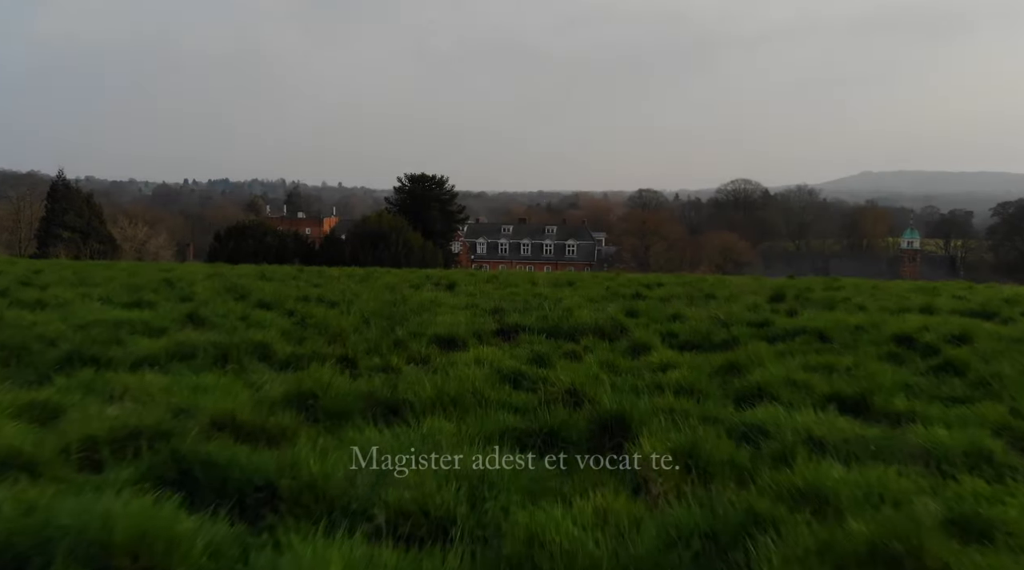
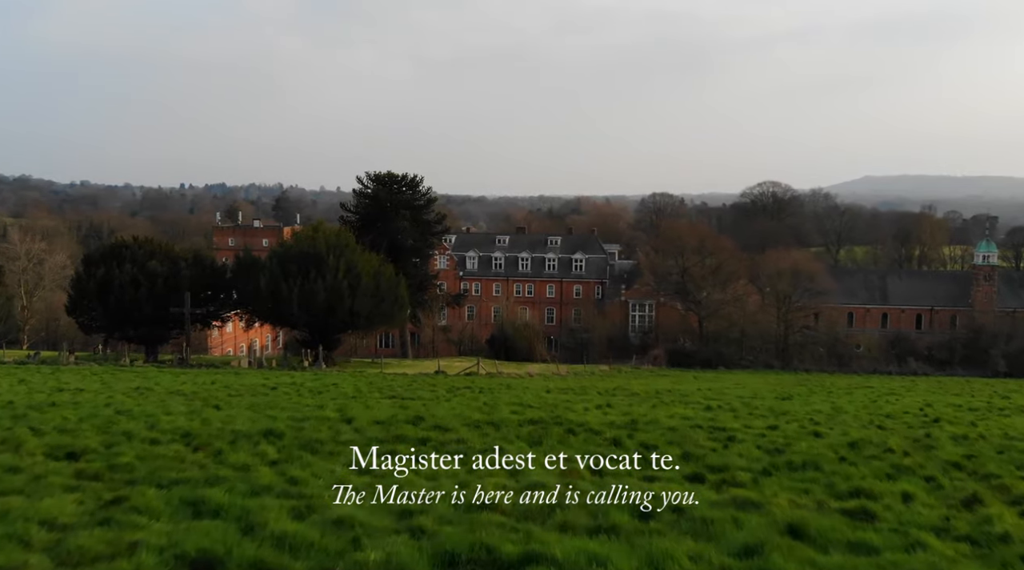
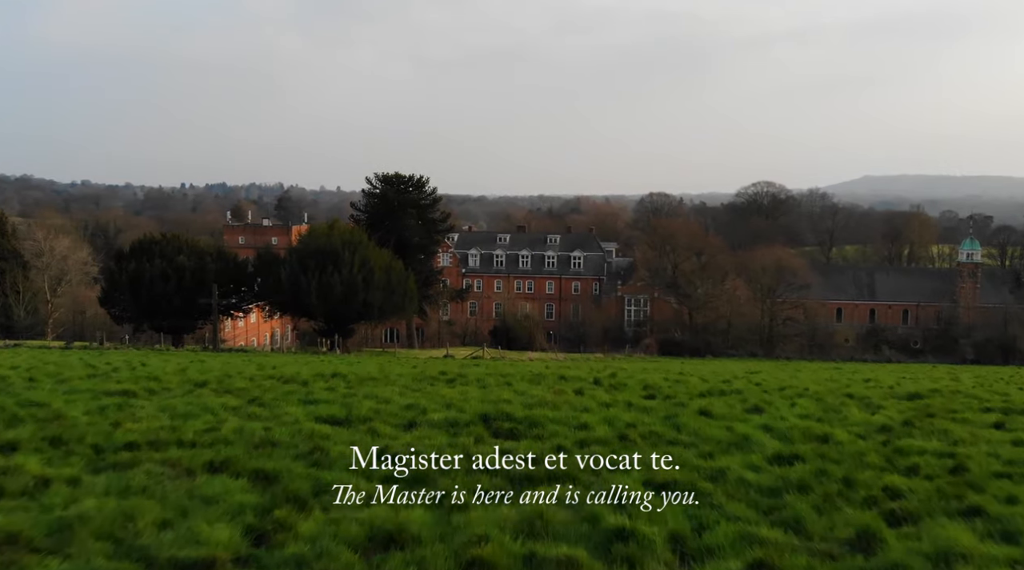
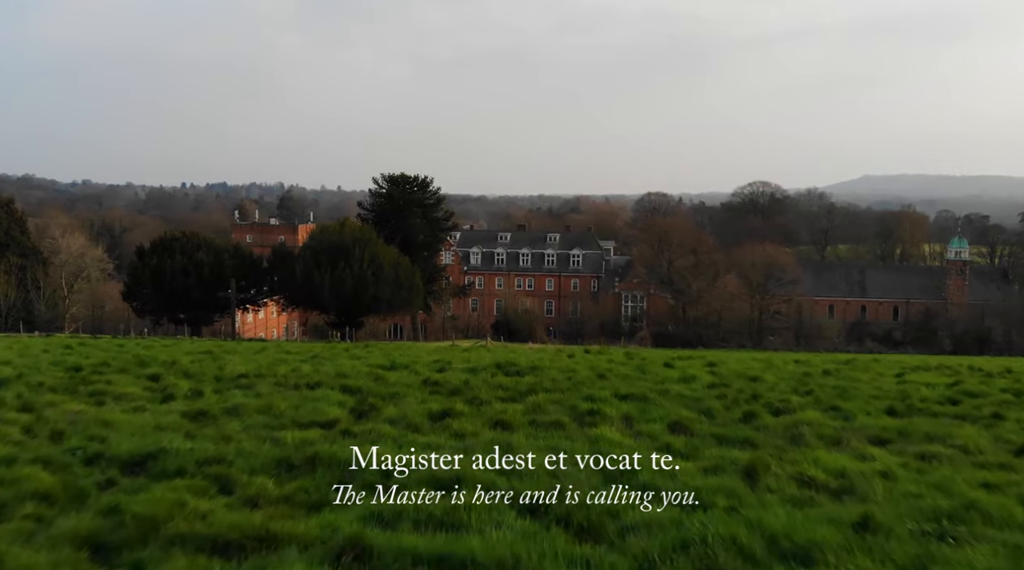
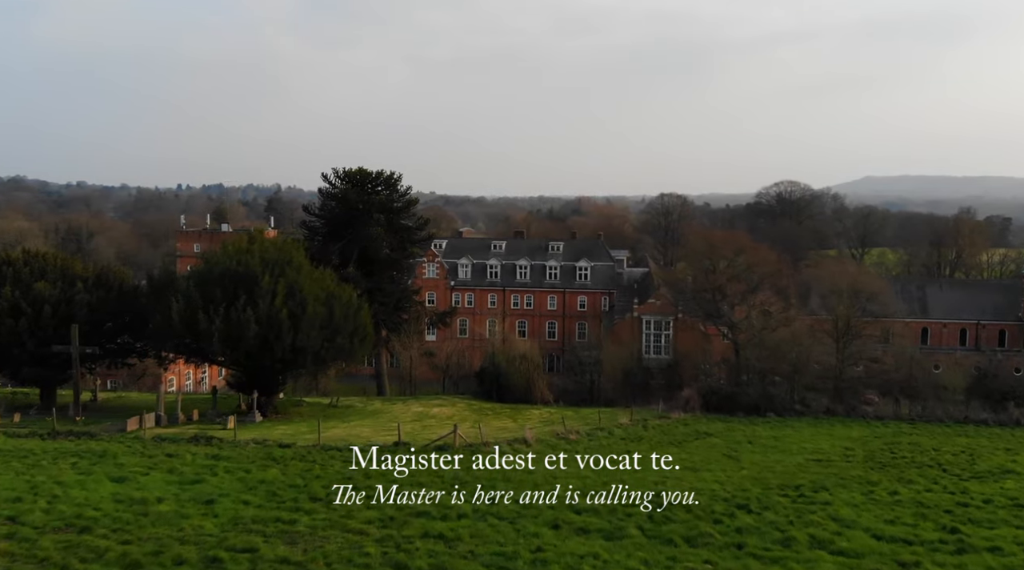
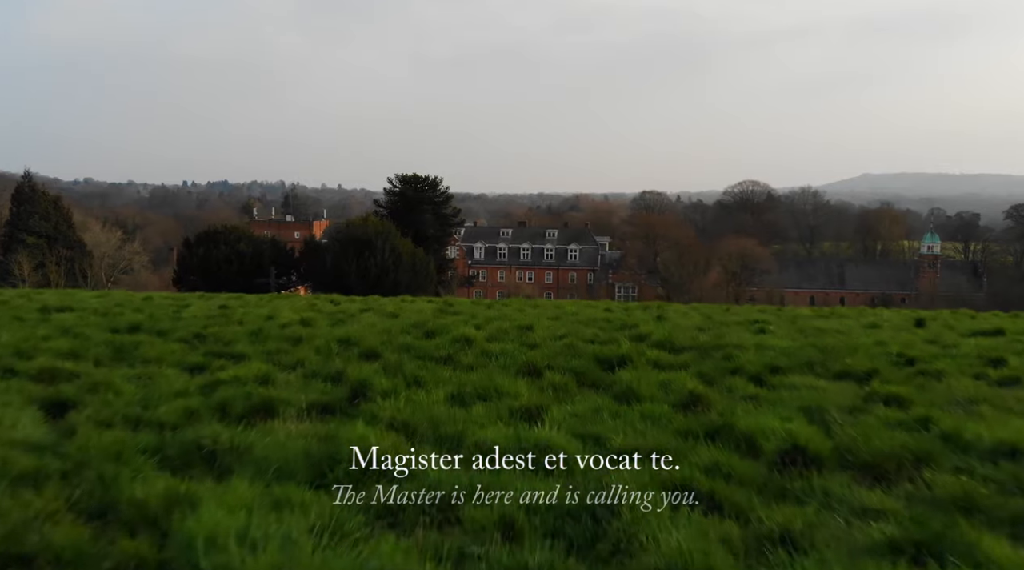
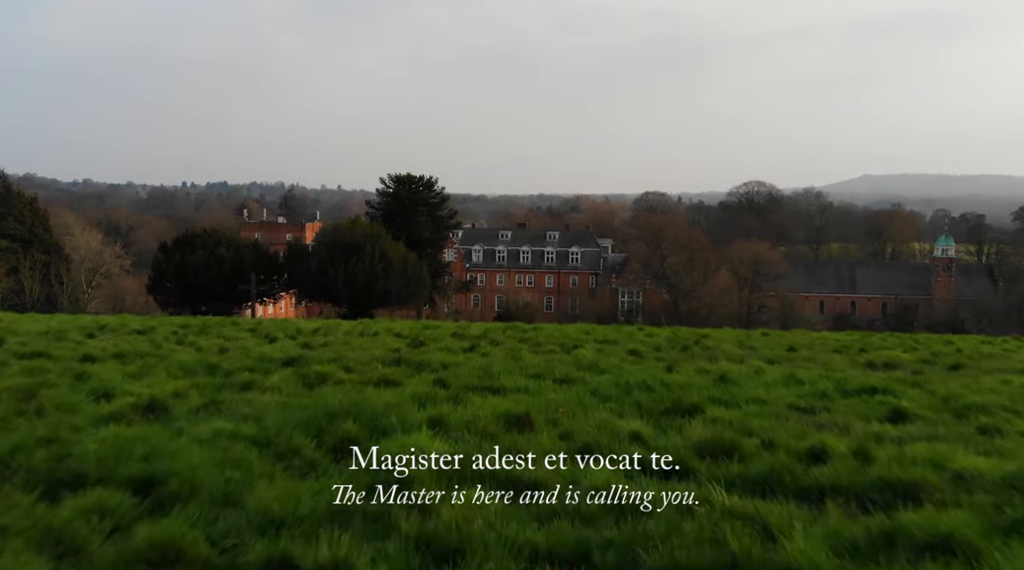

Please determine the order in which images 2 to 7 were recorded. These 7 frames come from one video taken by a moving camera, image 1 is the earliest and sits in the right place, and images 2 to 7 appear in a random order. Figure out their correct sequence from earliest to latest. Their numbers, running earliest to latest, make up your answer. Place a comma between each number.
6, 7, 4, 3, 2, 5
